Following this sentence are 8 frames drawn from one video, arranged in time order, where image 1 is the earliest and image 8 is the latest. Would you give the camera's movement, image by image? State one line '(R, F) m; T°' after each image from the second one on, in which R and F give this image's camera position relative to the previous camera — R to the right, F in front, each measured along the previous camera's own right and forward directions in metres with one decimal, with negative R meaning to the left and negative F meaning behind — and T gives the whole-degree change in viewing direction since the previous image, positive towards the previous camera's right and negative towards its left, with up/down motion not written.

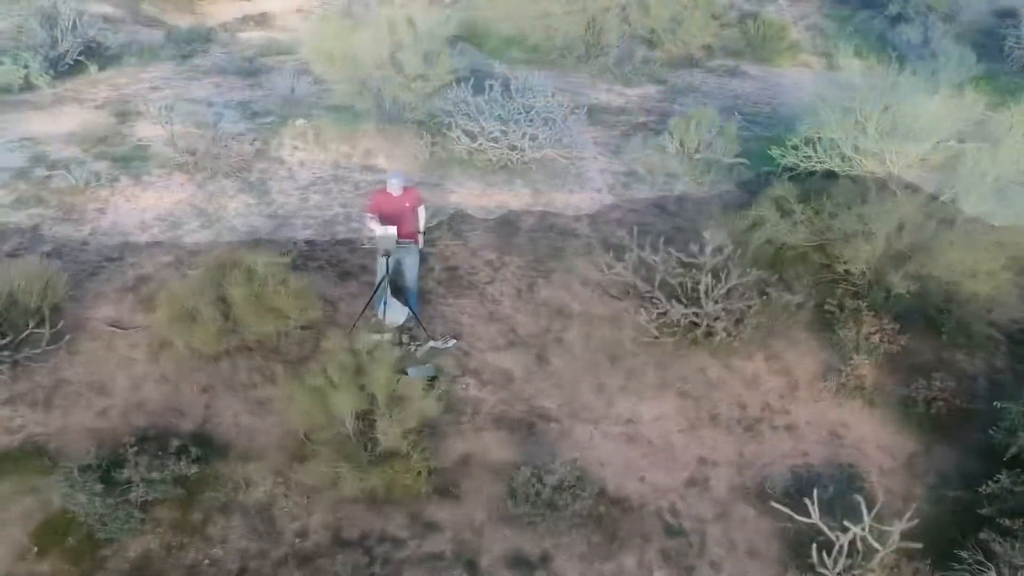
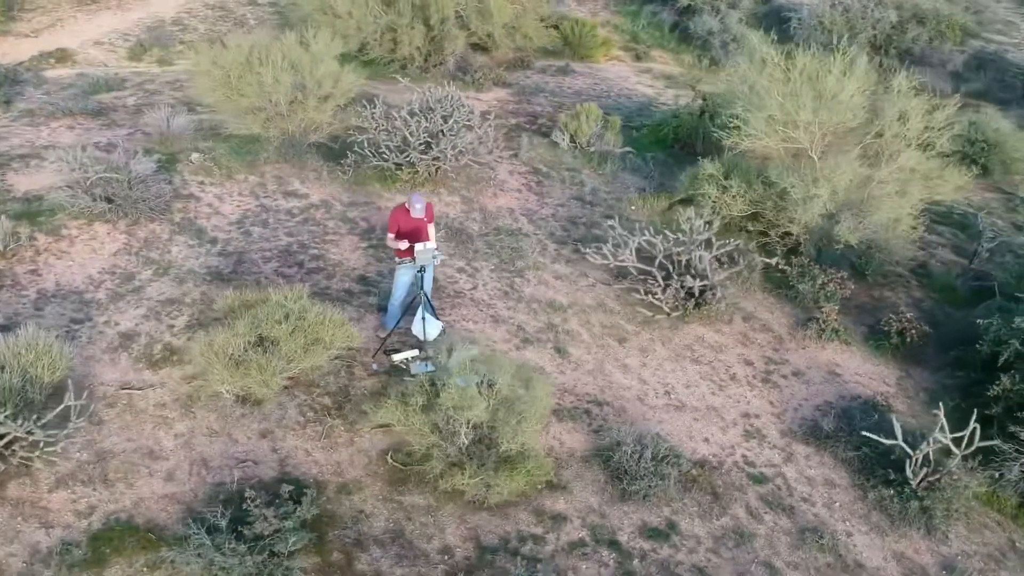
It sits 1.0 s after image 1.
(-1.9, 0.0) m; +16°
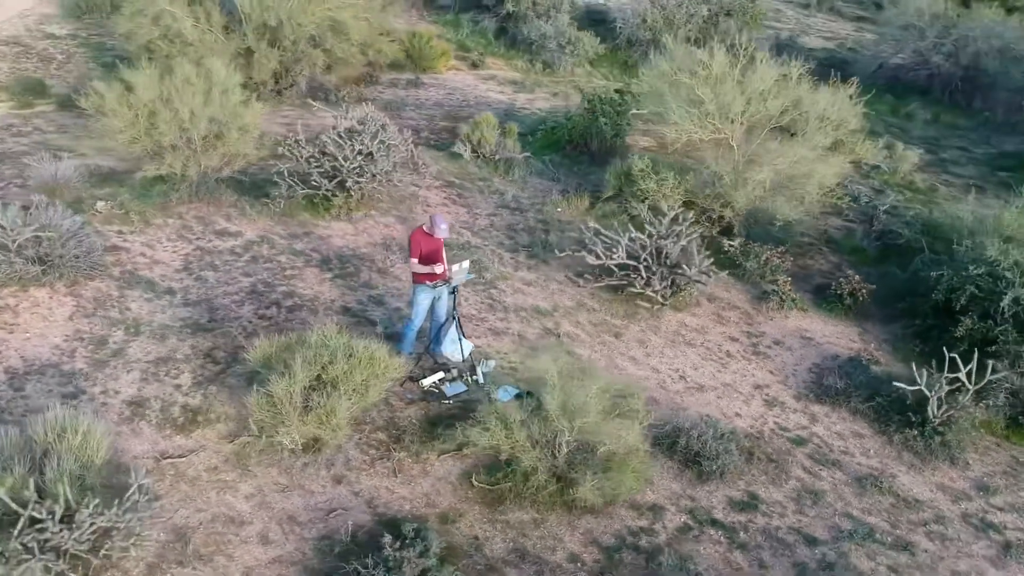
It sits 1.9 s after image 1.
(-1.7, +0.1) m; +14°
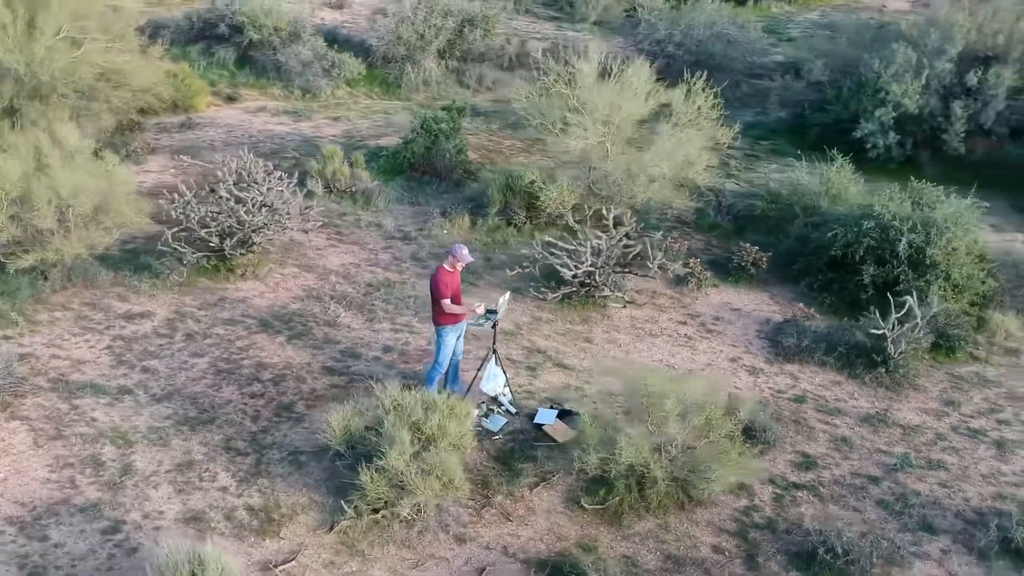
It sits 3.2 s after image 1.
(-2.3, +0.4) m; +21°
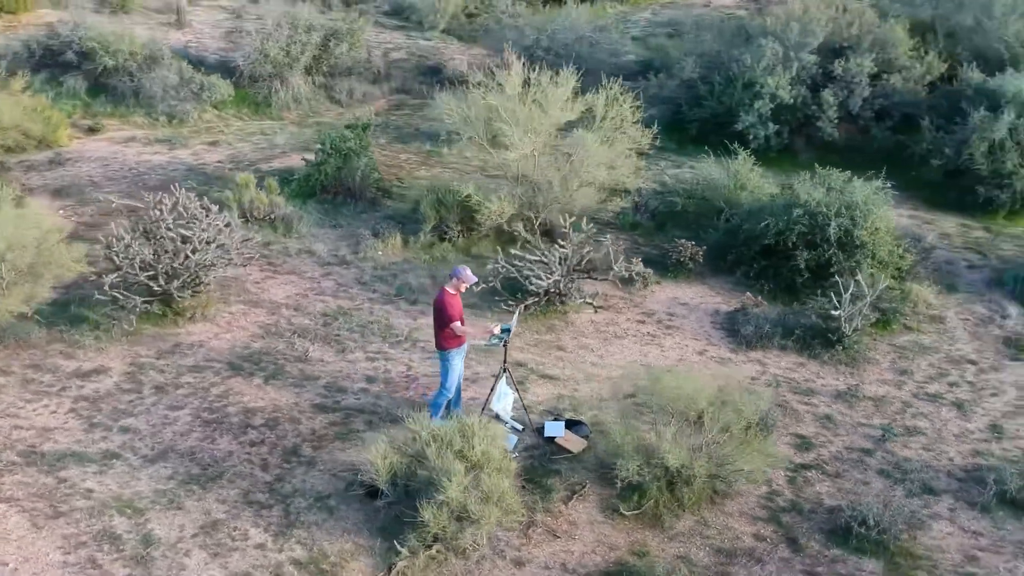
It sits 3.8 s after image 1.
(-1.1, +0.1) m; +11°
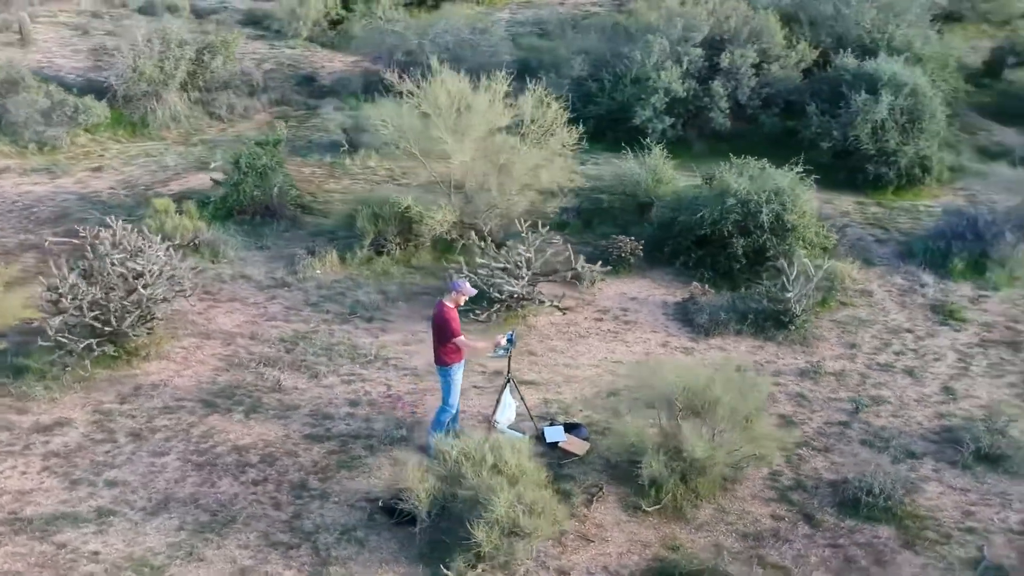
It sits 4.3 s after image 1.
(-0.9, +0.1) m; +9°
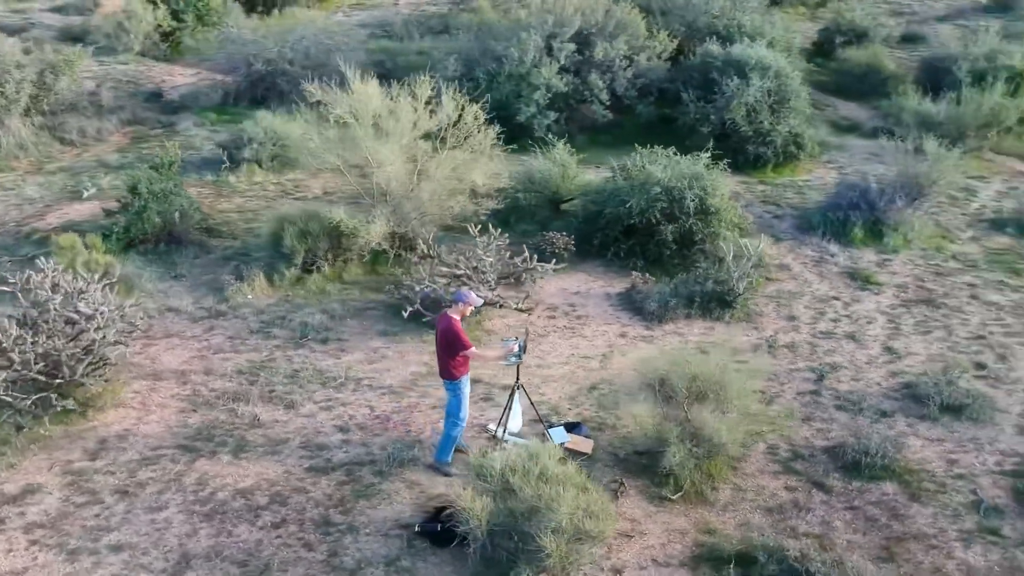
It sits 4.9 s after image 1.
(-1.1, +0.2) m; +11°
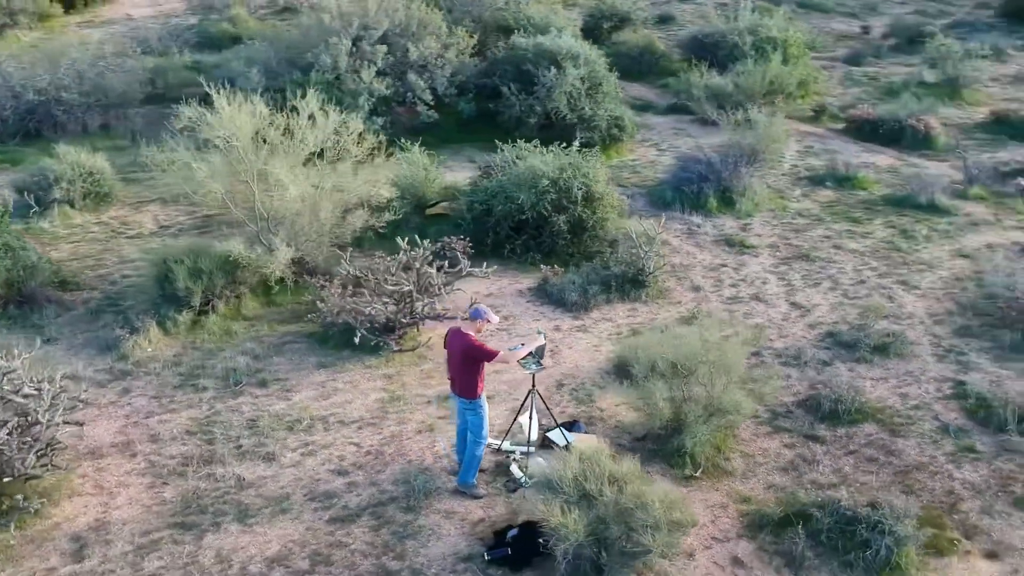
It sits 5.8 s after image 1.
(-1.6, +0.4) m; +16°
